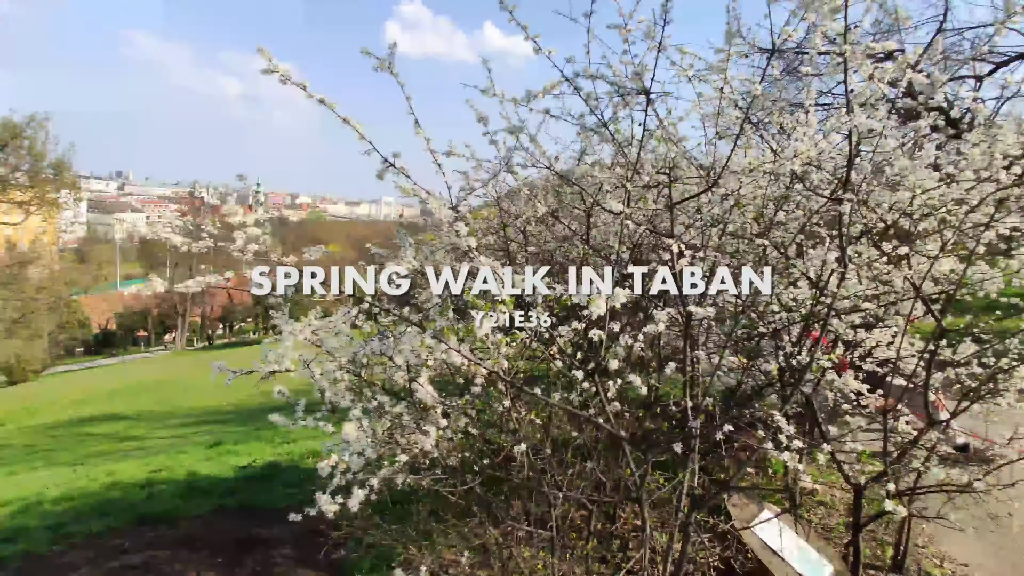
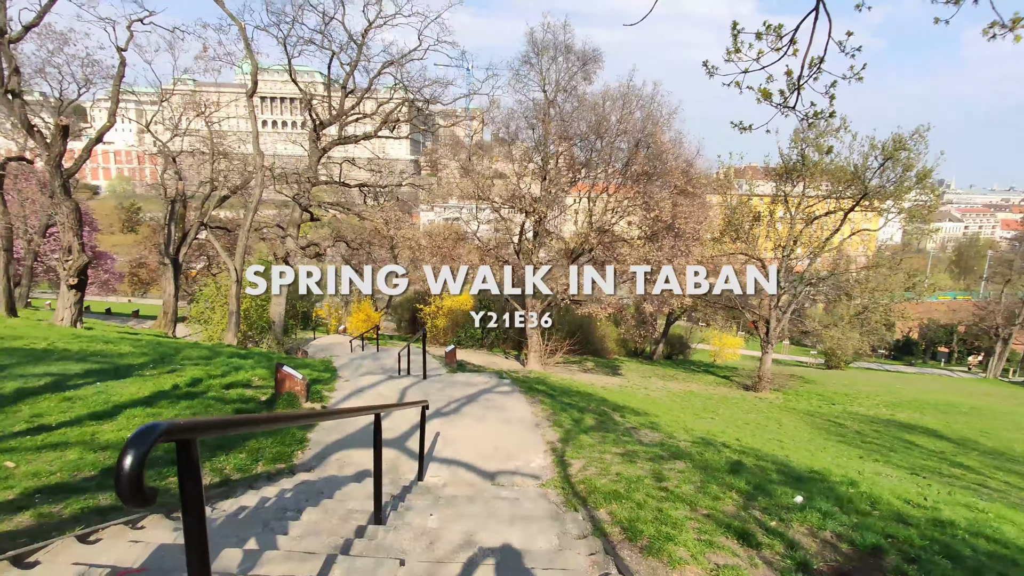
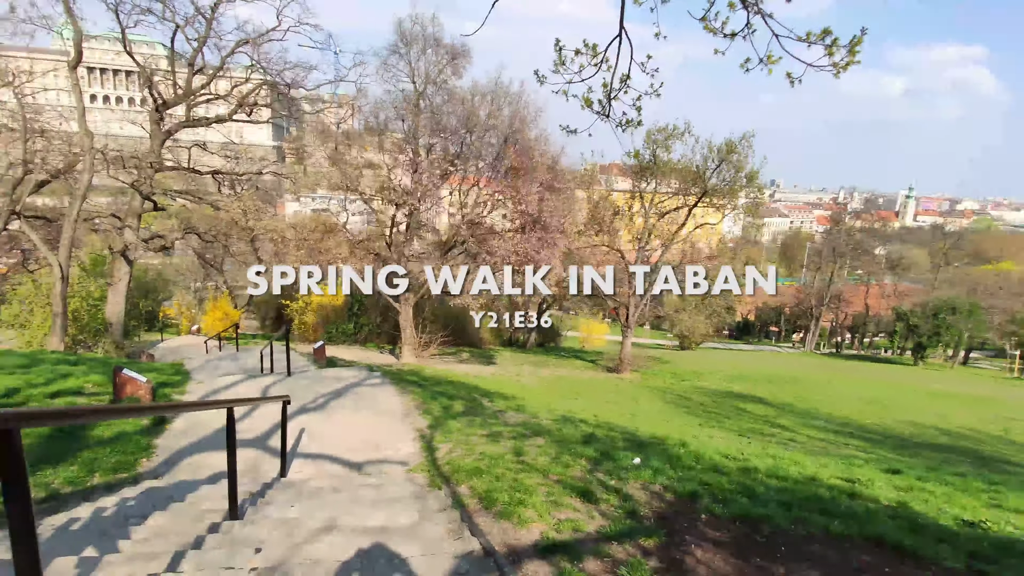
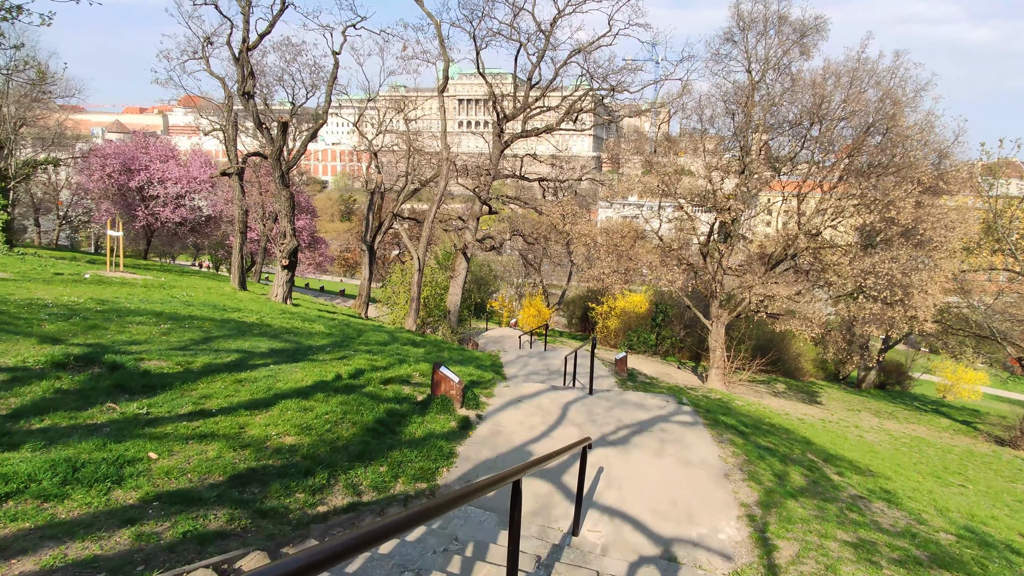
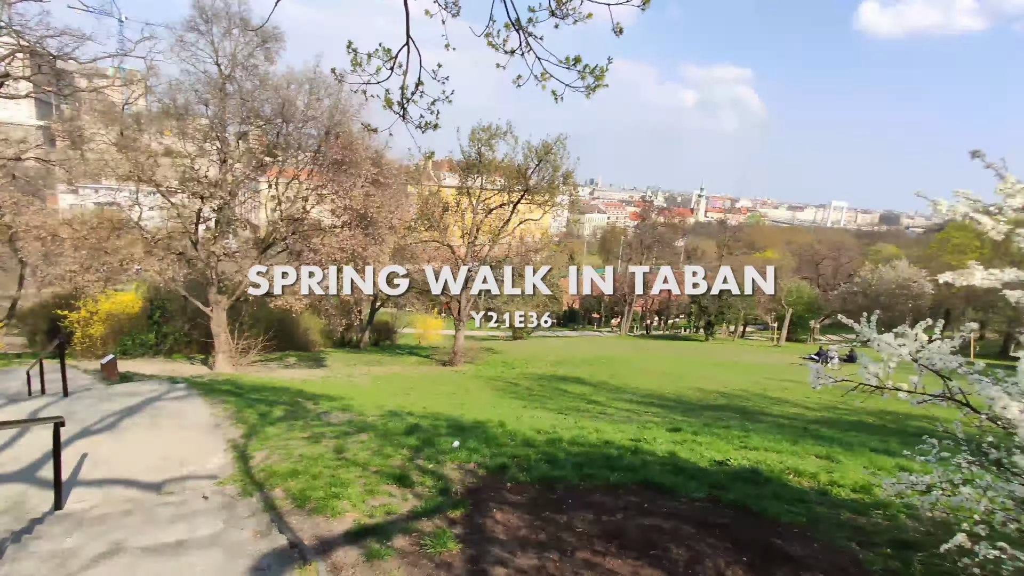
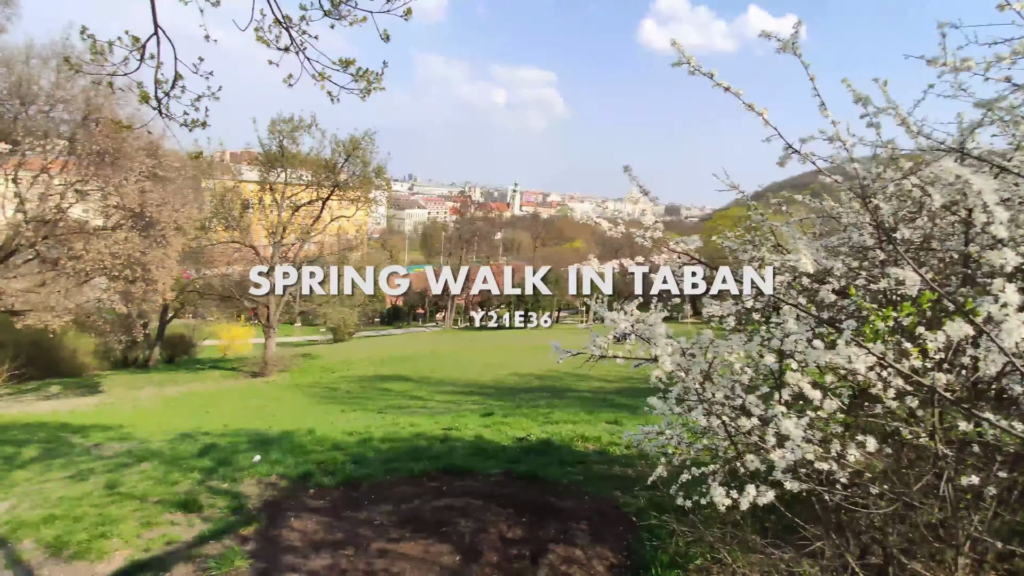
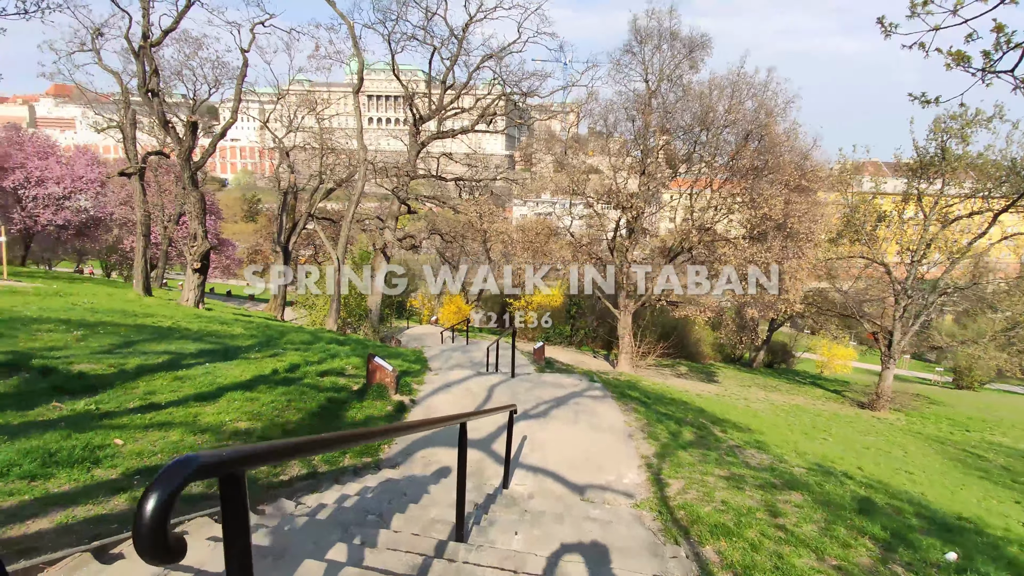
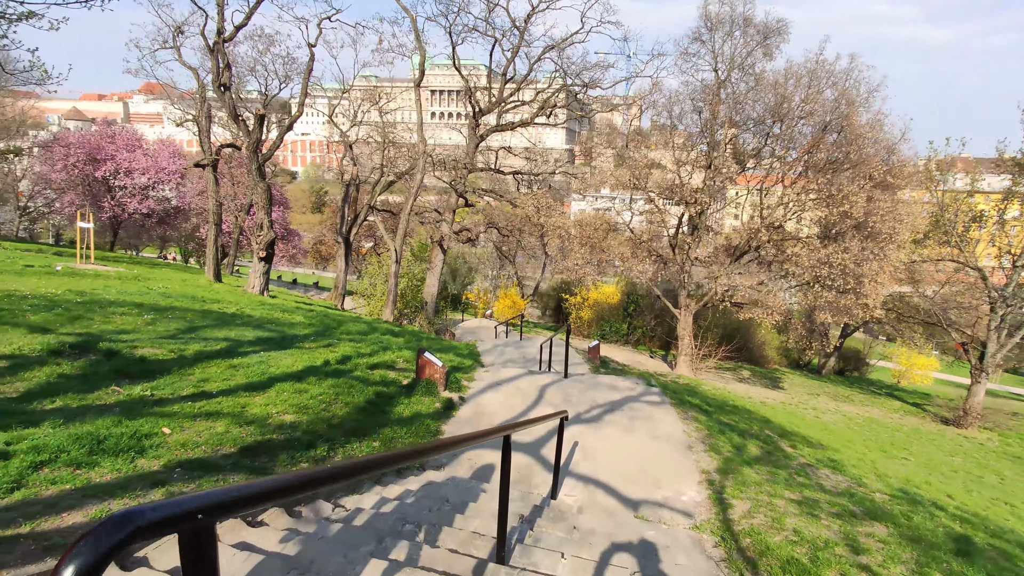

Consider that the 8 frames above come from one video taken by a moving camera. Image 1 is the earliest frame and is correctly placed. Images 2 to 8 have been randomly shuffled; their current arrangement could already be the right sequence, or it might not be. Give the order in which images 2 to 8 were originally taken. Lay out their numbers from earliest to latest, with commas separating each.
6, 5, 3, 2, 7, 8, 4
